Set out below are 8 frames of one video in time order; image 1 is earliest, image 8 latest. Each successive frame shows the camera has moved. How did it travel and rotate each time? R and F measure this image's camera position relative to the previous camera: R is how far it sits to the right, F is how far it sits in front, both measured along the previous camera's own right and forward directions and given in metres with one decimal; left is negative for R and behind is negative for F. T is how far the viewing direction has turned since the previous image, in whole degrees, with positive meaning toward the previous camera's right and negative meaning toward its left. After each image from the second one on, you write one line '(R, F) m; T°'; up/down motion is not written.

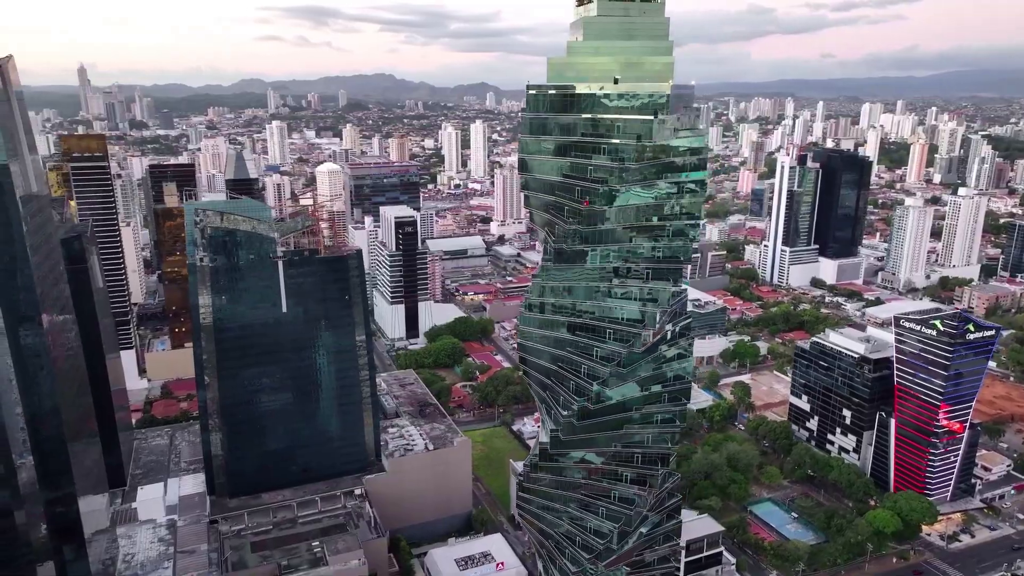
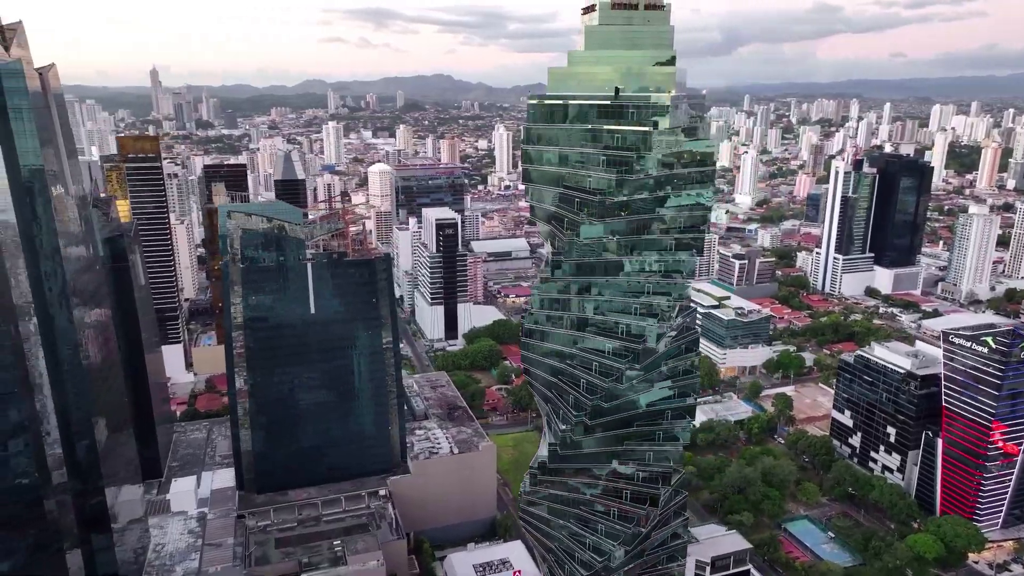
(+1.4, +0.2) m; -4°
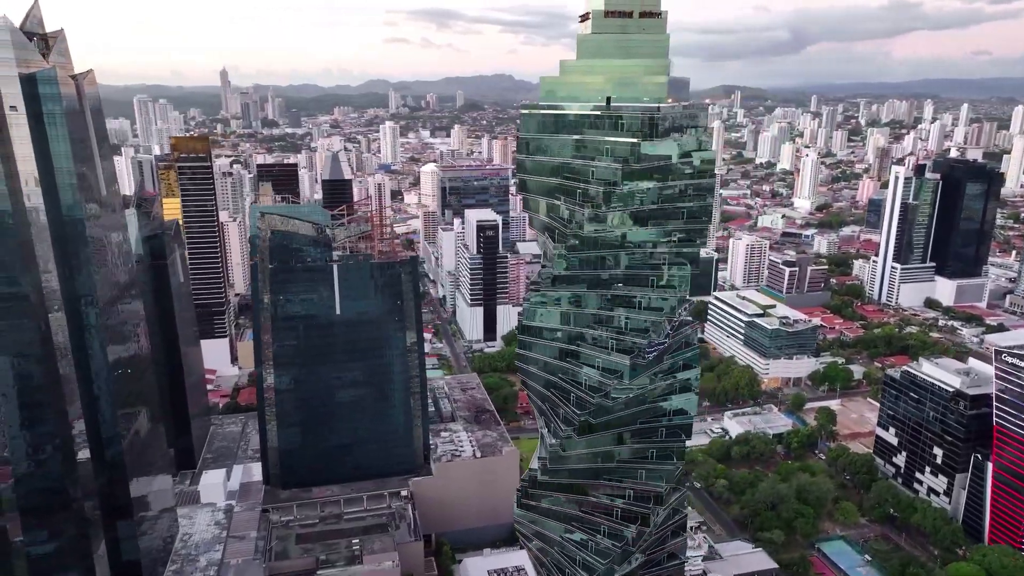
(+1.7, +0.3) m; -4°
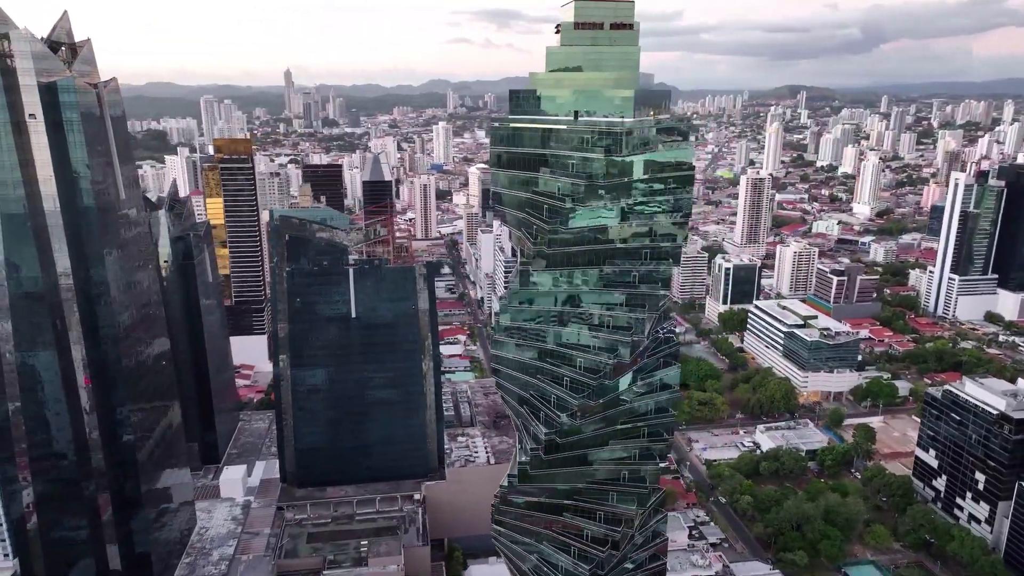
(+2.2, +0.3) m; -4°
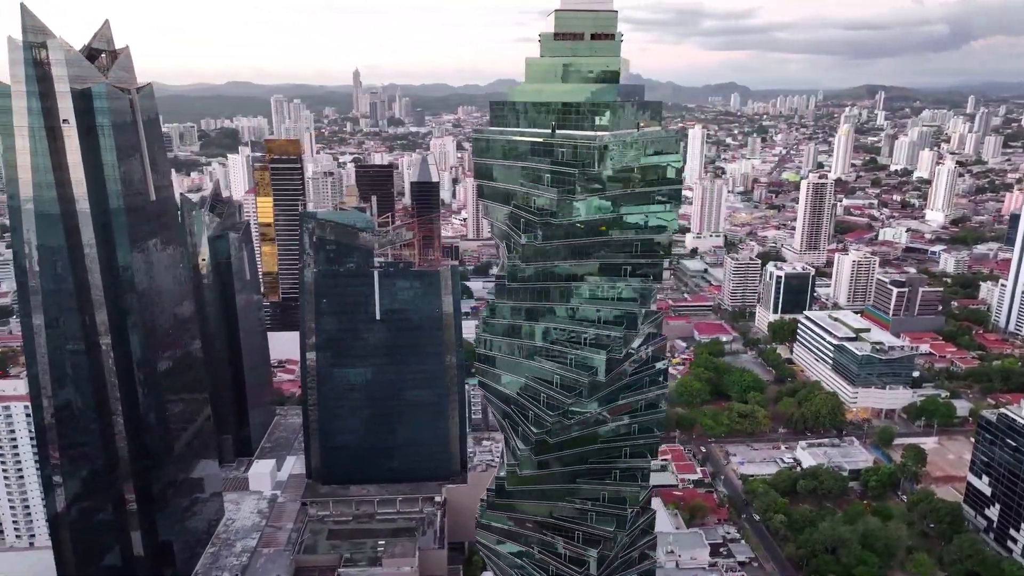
(+2.0, +0.3) m; -5°
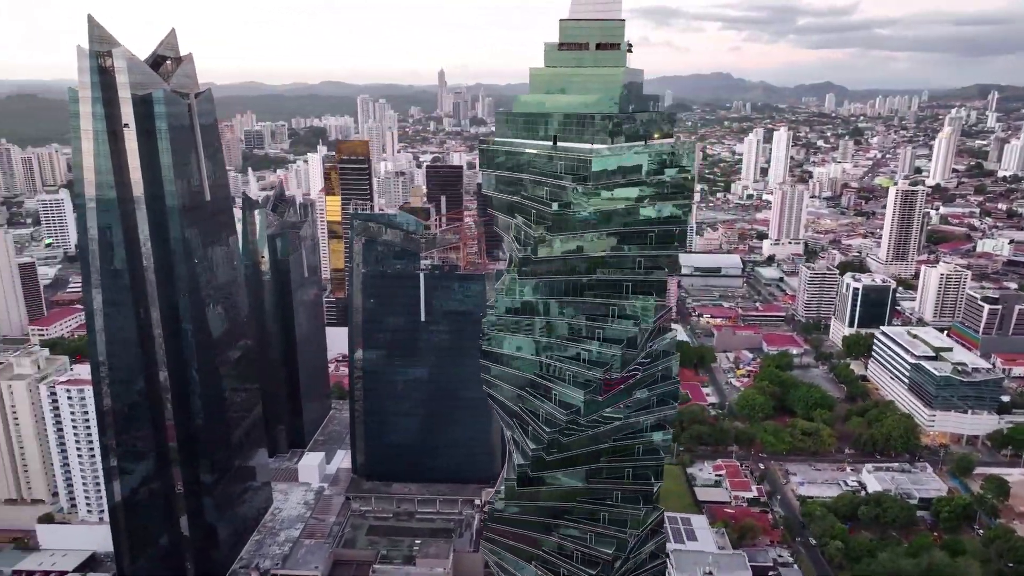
(+1.8, +0.3) m; -6°
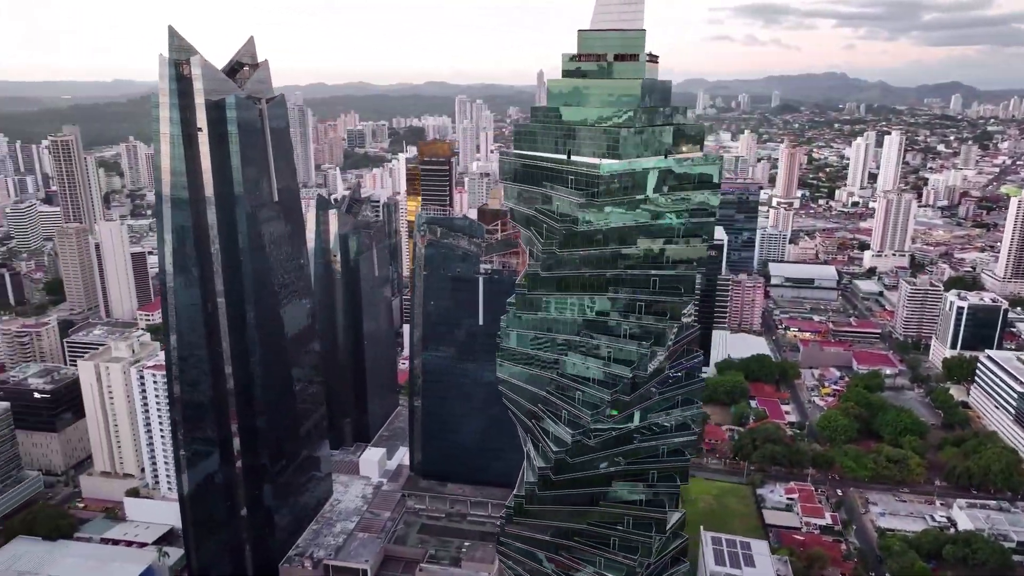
(+1.9, +0.4) m; -8°
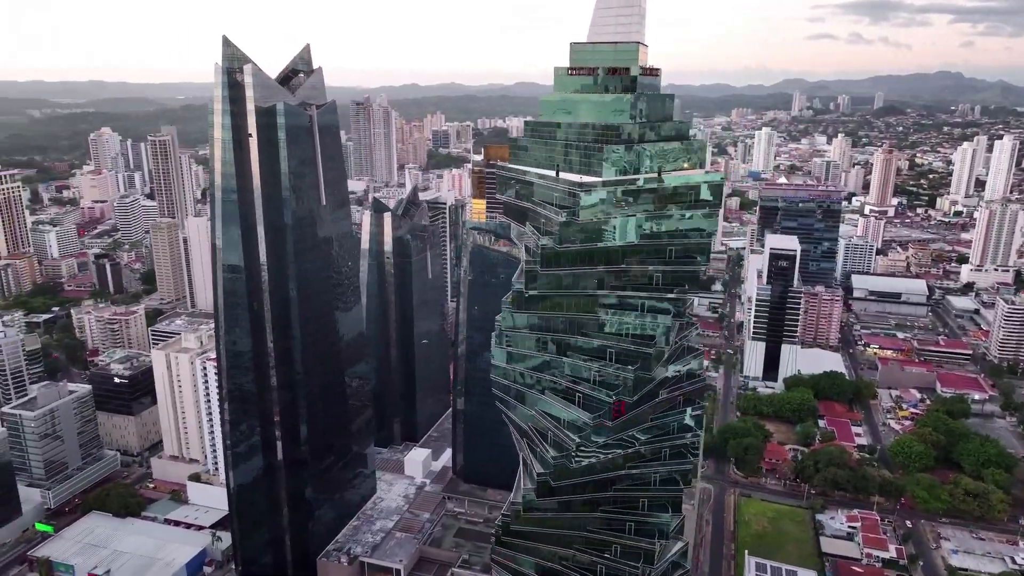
(+2.1, +0.4) m; -7°
